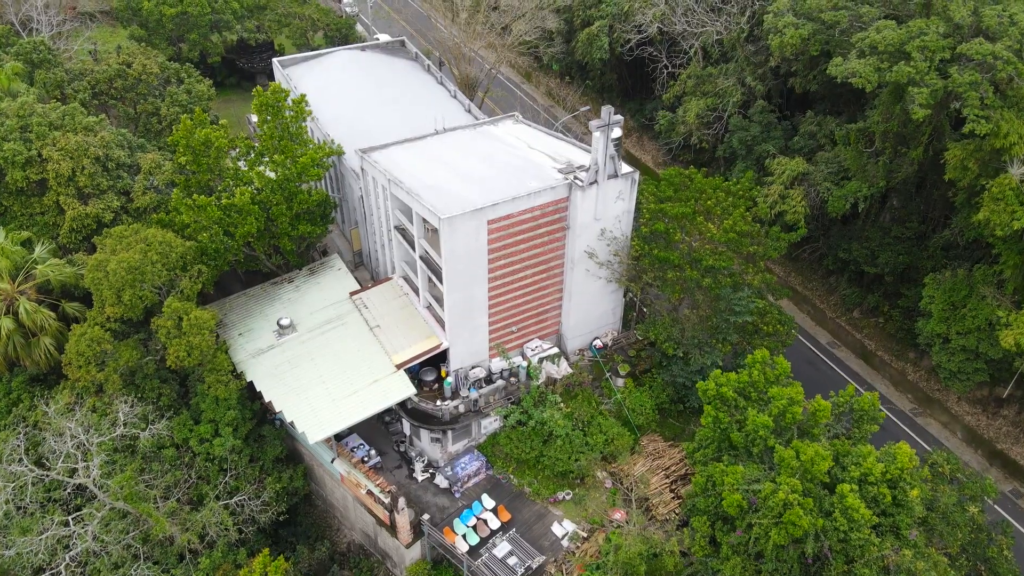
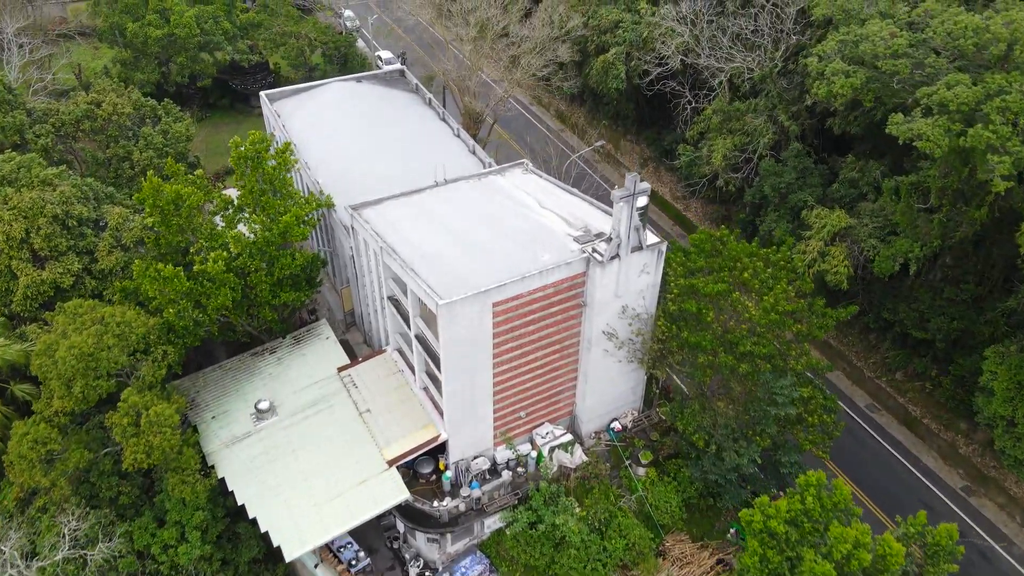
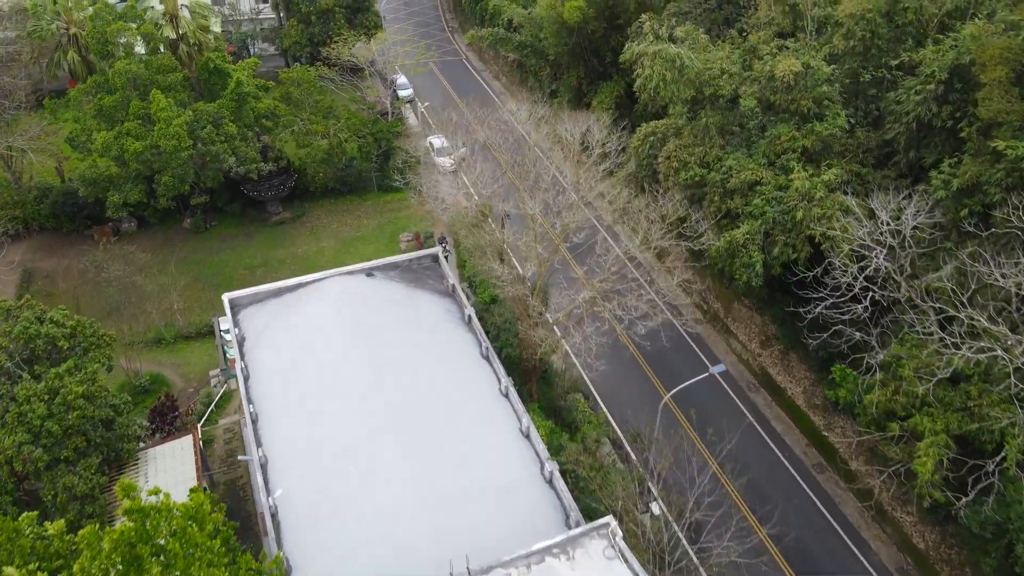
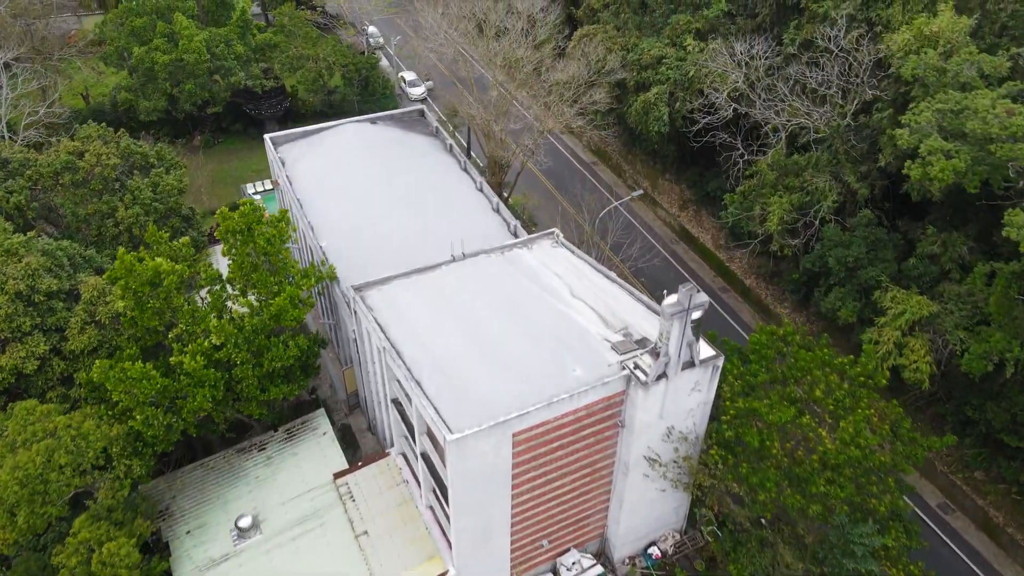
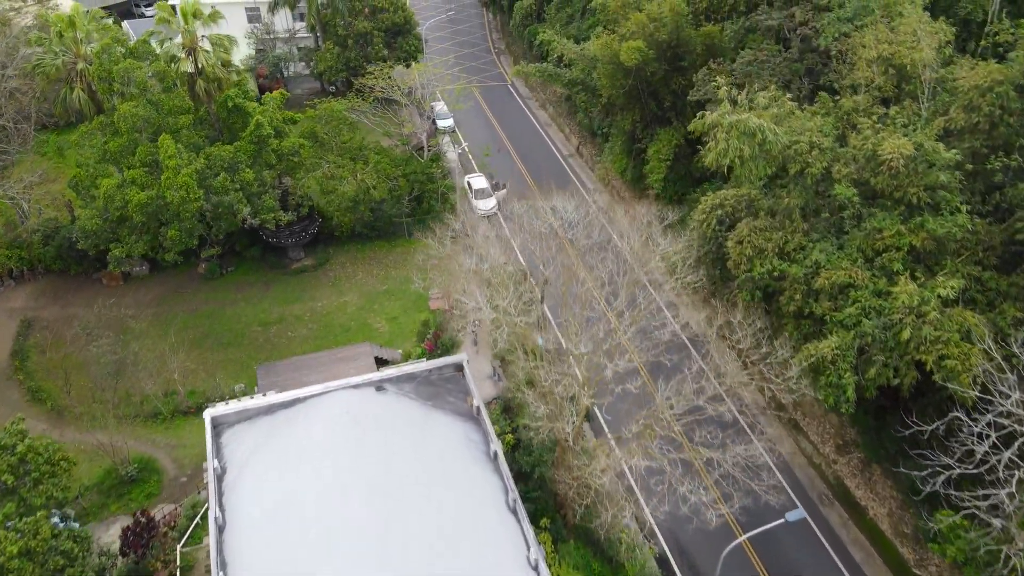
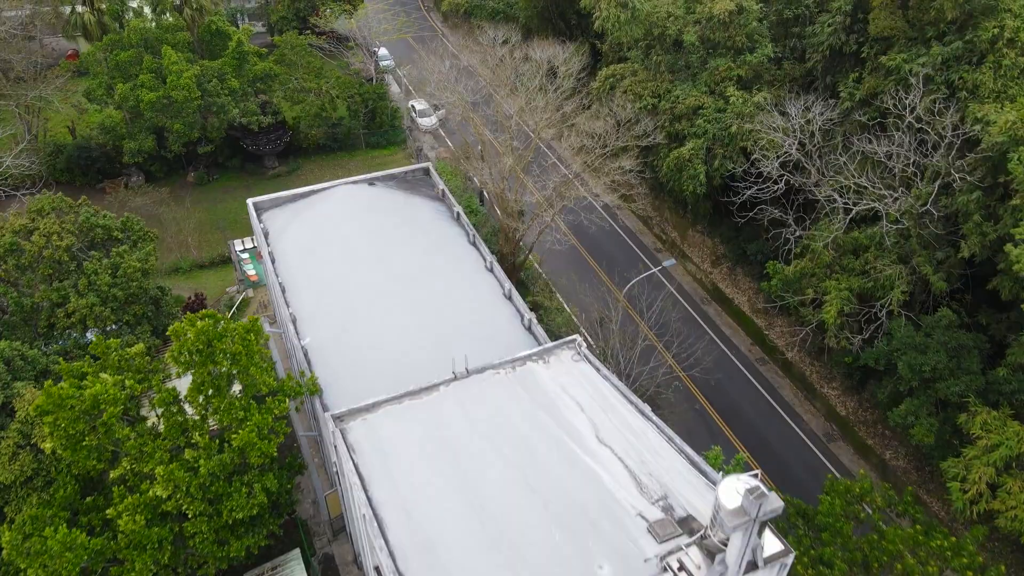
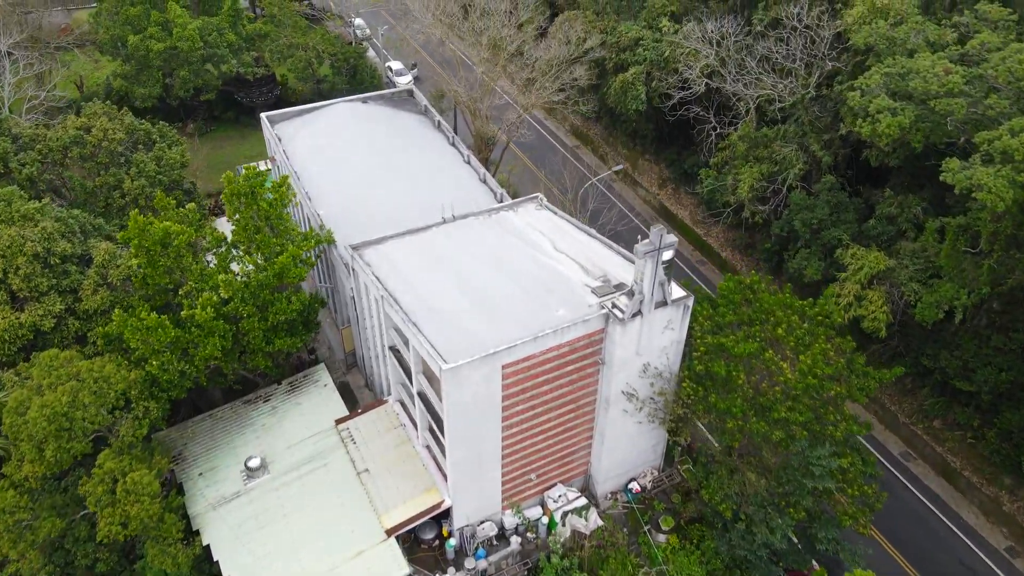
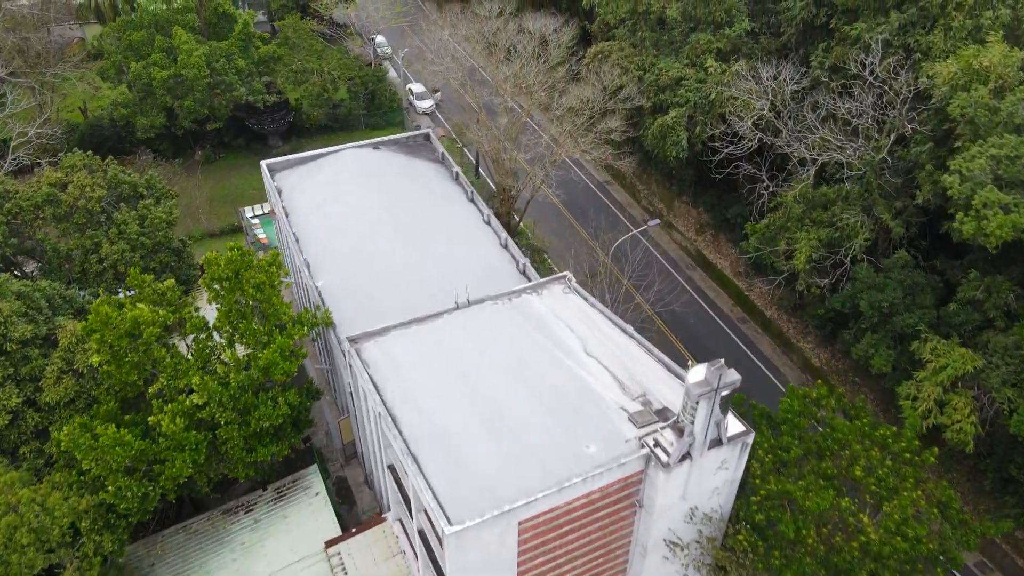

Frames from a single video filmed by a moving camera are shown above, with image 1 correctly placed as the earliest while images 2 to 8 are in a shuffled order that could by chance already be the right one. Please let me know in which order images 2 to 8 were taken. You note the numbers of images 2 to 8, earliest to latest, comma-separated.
2, 7, 4, 8, 6, 3, 5
